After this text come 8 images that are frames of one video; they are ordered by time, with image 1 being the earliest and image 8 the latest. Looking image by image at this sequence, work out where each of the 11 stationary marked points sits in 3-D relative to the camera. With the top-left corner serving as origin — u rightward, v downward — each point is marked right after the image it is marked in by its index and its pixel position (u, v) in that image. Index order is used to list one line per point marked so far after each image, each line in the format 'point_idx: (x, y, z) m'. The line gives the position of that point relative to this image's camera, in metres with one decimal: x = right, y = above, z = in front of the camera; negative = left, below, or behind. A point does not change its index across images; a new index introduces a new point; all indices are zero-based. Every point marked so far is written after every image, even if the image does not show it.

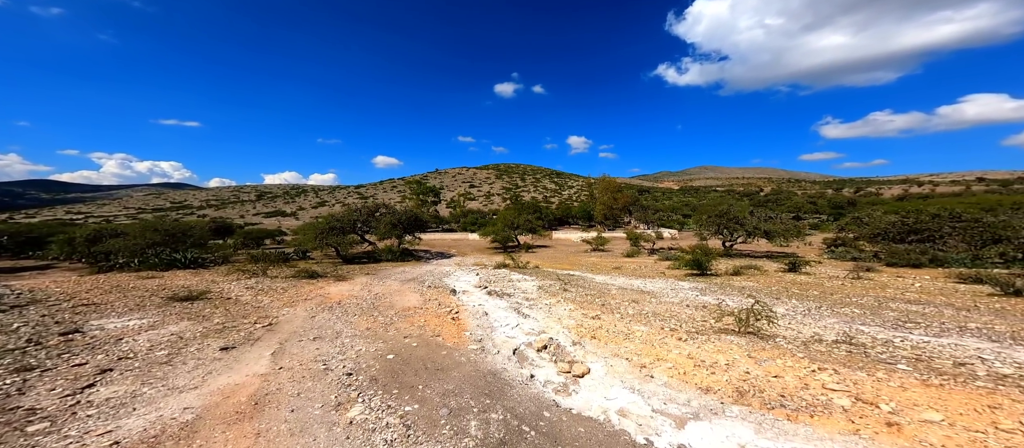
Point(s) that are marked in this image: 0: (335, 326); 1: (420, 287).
0: (-4.0, -2.3, +7.5) m
1: (-4.6, -3.0, +15.7) m
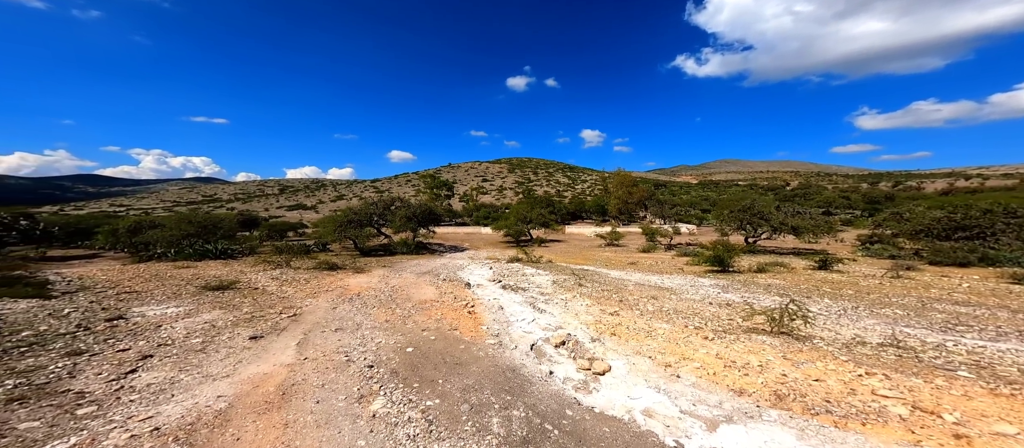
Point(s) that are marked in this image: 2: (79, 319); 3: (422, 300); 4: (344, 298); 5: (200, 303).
0: (-3.6, -2.1, +7.6) m
1: (-3.8, -2.7, +15.8) m
2: (-11.4, -2.5, +8.9) m
3: (-2.8, -2.4, +10.4) m
4: (-5.4, -2.4, +10.6) m
5: (-9.6, -2.5, +10.4) m
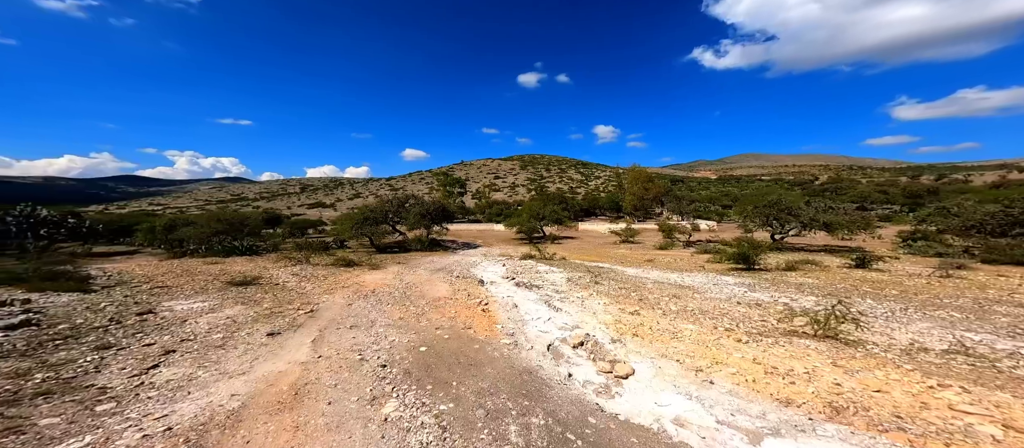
0: (-3.2, -2.1, +7.6) m
1: (-3.0, -2.6, +15.8) m
2: (-11.0, -2.4, +9.2) m
3: (-2.3, -2.3, +10.3) m
4: (-4.9, -2.3, +10.6) m
5: (-9.1, -2.4, +10.6) m
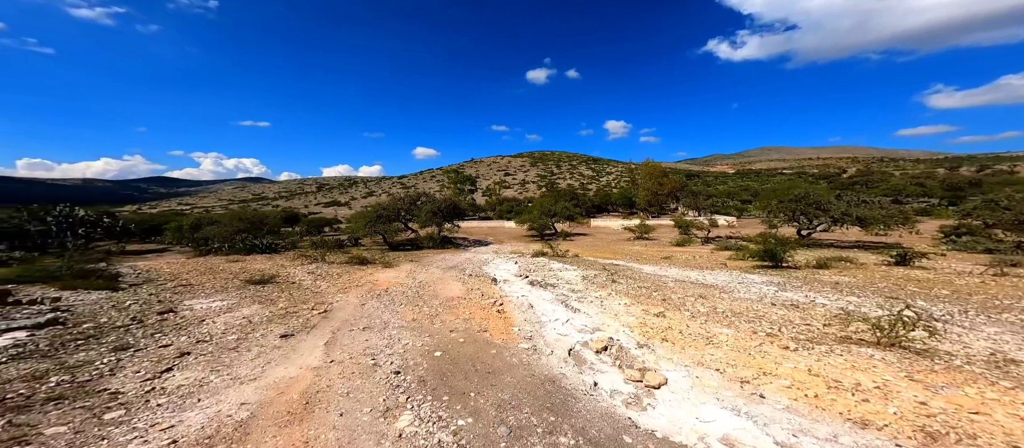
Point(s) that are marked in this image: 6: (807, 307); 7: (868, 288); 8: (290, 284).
0: (-2.8, -2.0, +7.4) m
1: (-2.3, -2.4, +15.6) m
2: (-10.5, -2.4, +9.3) m
3: (-1.8, -2.2, +10.1) m
4: (-4.3, -2.2, +10.5) m
5: (-8.5, -2.3, +10.7) m
6: (+6.7, -1.9, +7.6) m
7: (+11.6, -2.1, +11.0) m
8: (-8.9, -2.4, +13.6) m
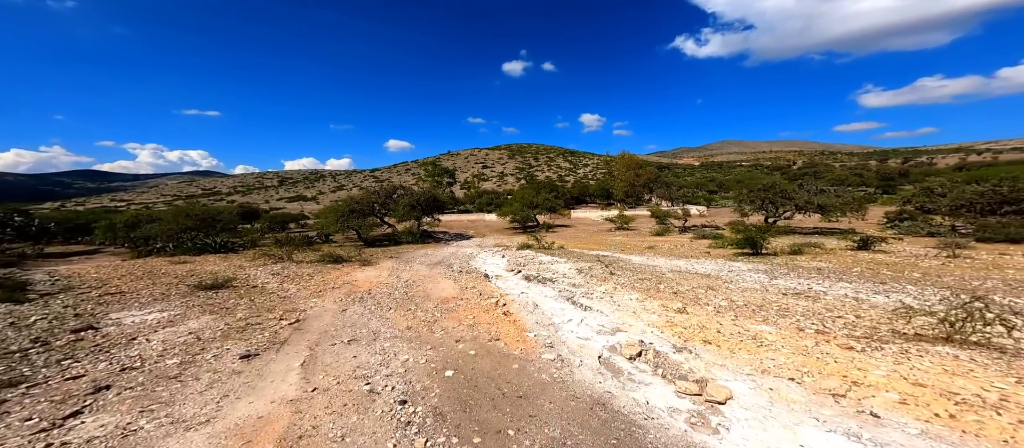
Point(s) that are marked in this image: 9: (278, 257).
0: (-2.7, -1.9, +6.4) m
1: (-2.9, -2.1, +14.6) m
2: (-10.5, -2.4, +7.6) m
3: (-1.9, -2.0, +9.2) m
4: (-4.5, -2.1, +9.3) m
5: (-8.7, -2.2, +9.1) m
6: (+6.7, -1.6, +7.4) m
7: (+11.3, -1.6, +11.3) m
8: (-9.4, -2.3, +12.0) m
9: (-13.6, -1.9, +19.3) m
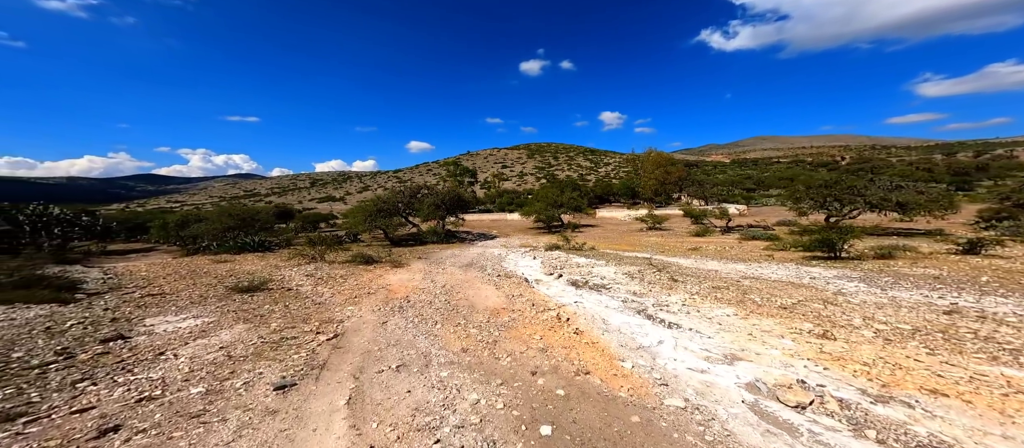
0: (-1.5, -1.9, +5.3) m
1: (-1.1, -2.1, +13.5) m
2: (-9.2, -2.4, +7.1) m
3: (-0.5, -2.0, +8.1) m
4: (-3.1, -2.0, +8.4) m
5: (-7.3, -2.2, +8.5) m
6: (+8.0, -1.6, +5.7) m
7: (+12.9, -1.6, +9.2) m
8: (-7.7, -2.3, +11.4) m
9: (-11.5, -1.9, +18.9) m
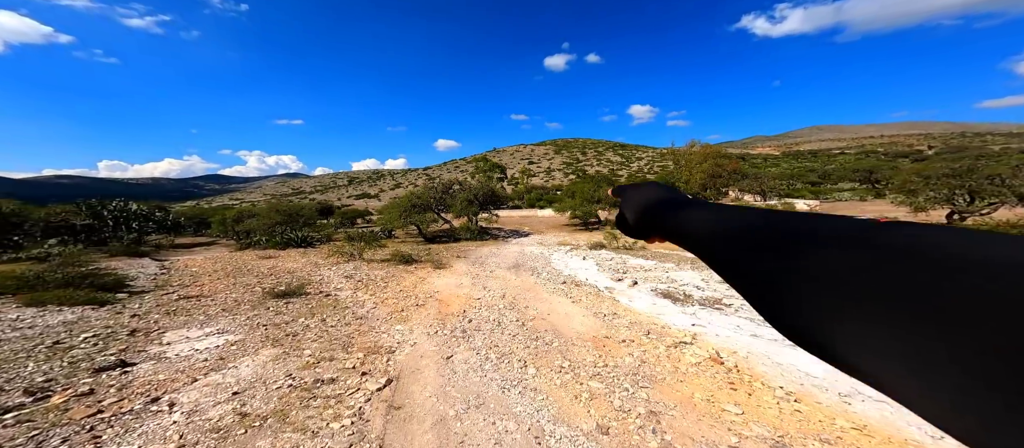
0: (+0.2, -1.8, +3.1) m
1: (+1.4, -2.0, +11.3) m
2: (-7.3, -2.3, +5.6) m
3: (+1.5, -1.9, +5.7) m
4: (-1.1, -1.9, +6.3) m
5: (-5.2, -2.1, +6.8) m
6: (+9.7, -1.5, +2.6) m
7: (+14.9, -1.6, +5.6) m
8: (-5.4, -2.1, +9.7) m
9: (-8.4, -1.6, +17.6) m
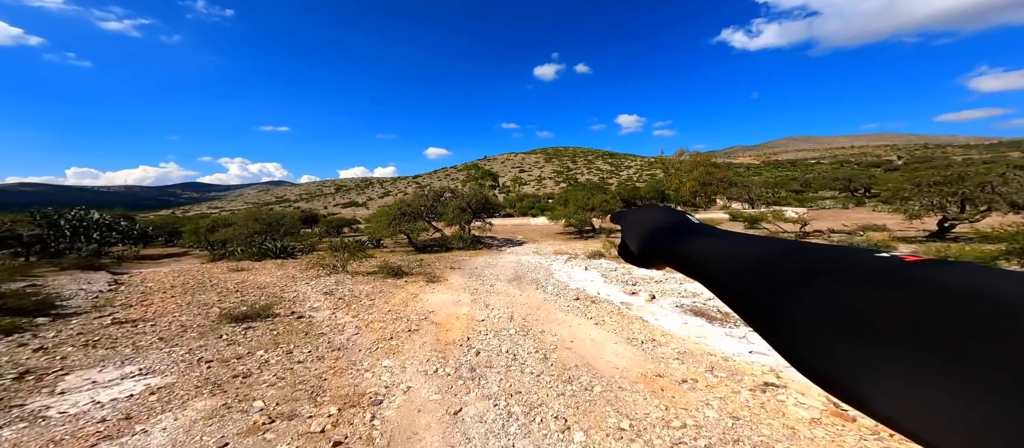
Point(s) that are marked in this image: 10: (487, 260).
0: (+0.7, -1.8, +1.6) m
1: (+1.5, -2.2, +9.8) m
2: (-6.9, -2.3, +3.8) m
3: (+1.9, -2.0, +4.3) m
4: (-0.7, -2.0, +4.8) m
5: (-4.9, -2.2, +5.1) m
6: (+10.2, -1.5, +1.5) m
7: (+15.2, -1.6, +4.7) m
8: (-5.2, -2.3, +8.0) m
9: (-8.5, -2.0, +15.8) m
10: (-0.7, -2.0, +19.4) m
